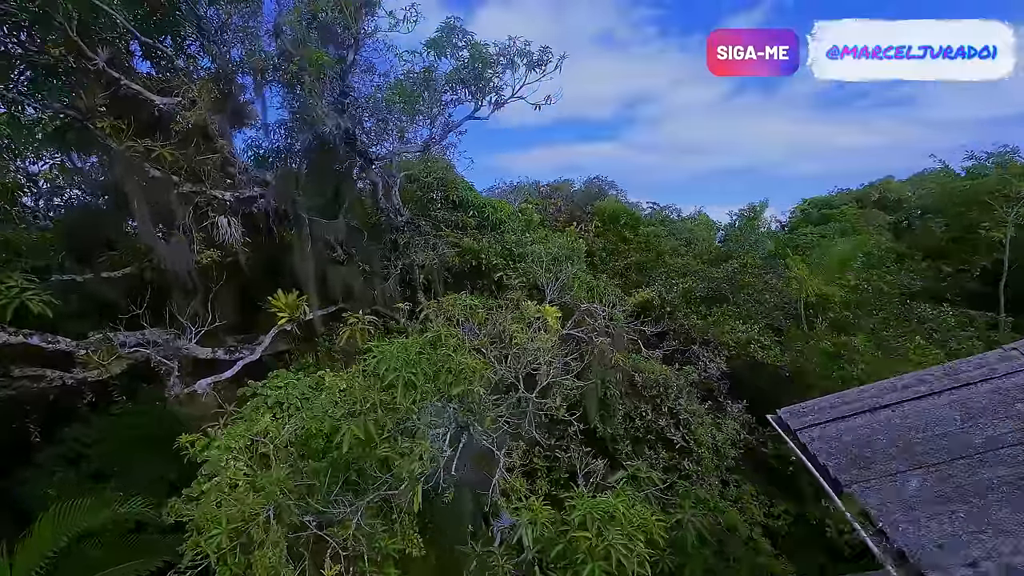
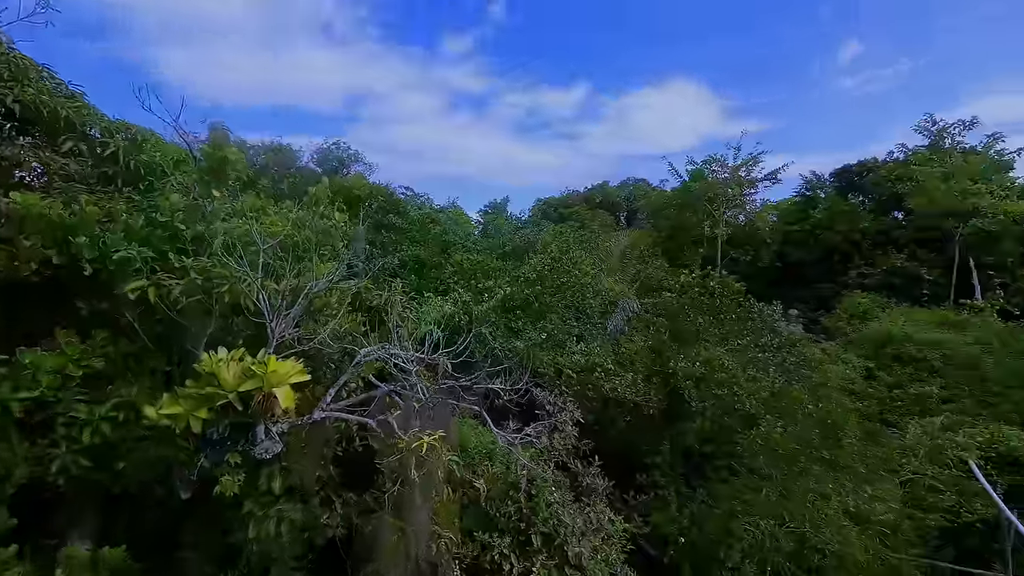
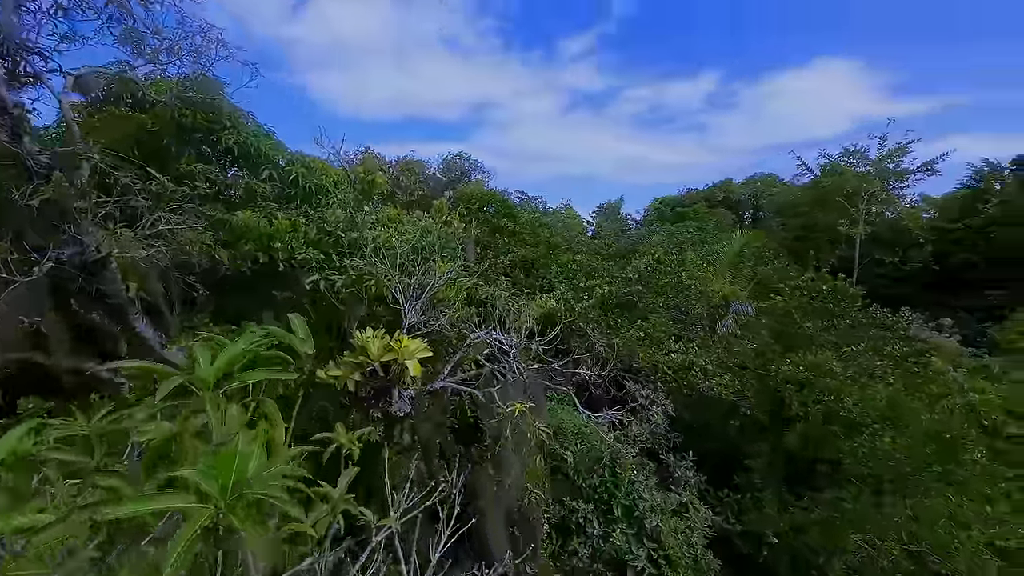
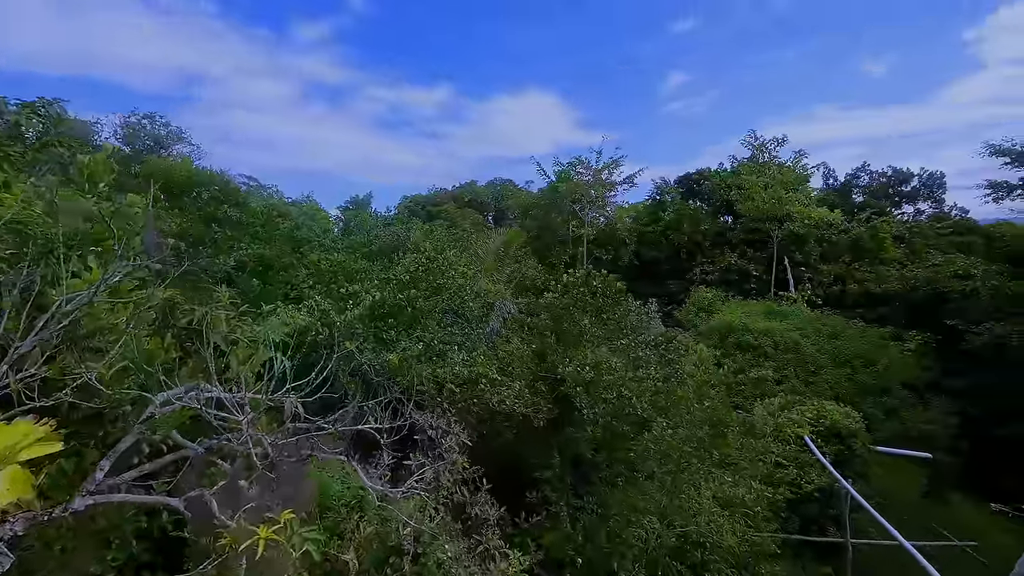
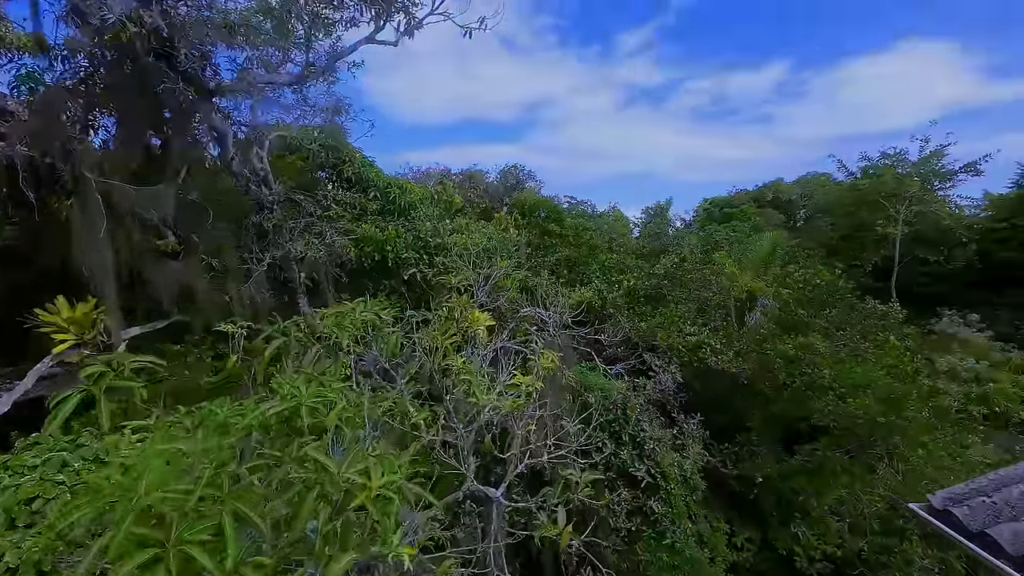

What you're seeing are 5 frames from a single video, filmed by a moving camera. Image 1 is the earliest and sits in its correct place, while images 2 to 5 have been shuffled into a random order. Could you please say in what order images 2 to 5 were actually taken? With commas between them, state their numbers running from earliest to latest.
5, 3, 2, 4
